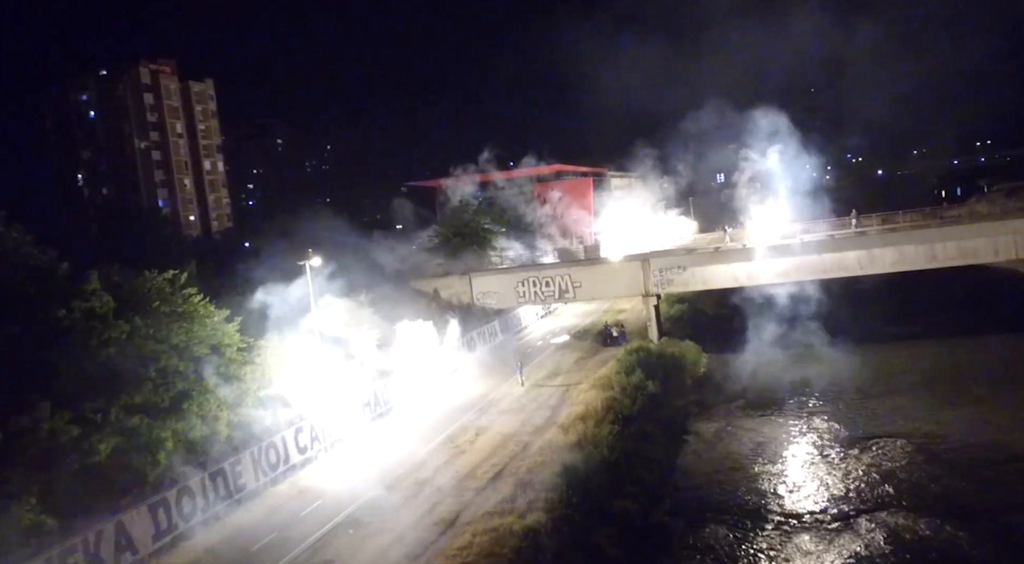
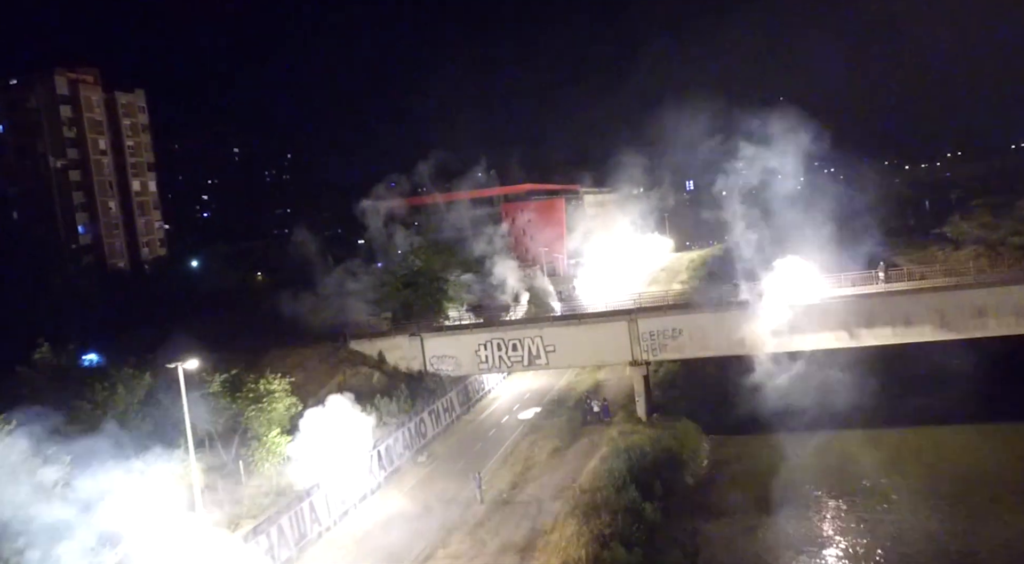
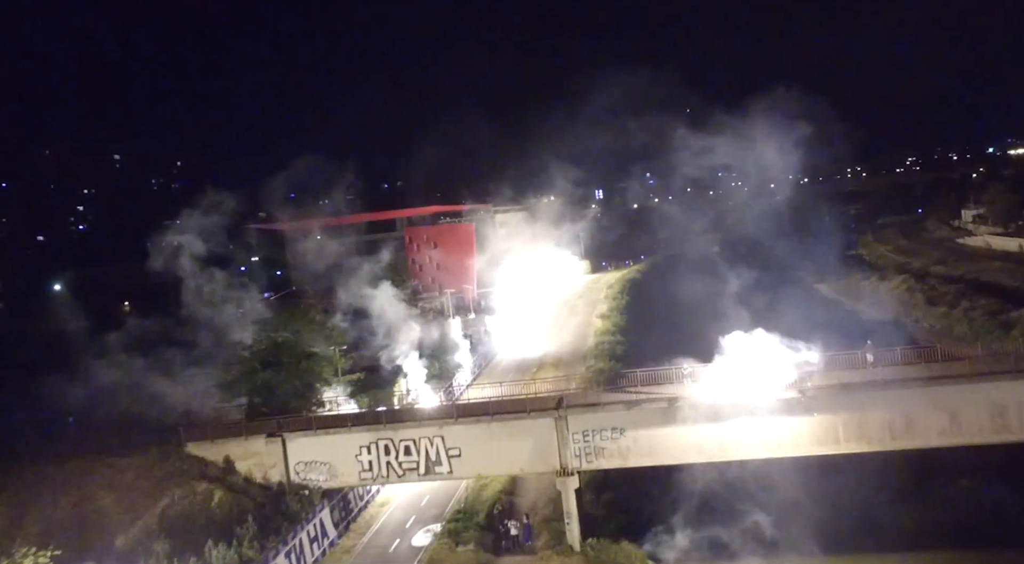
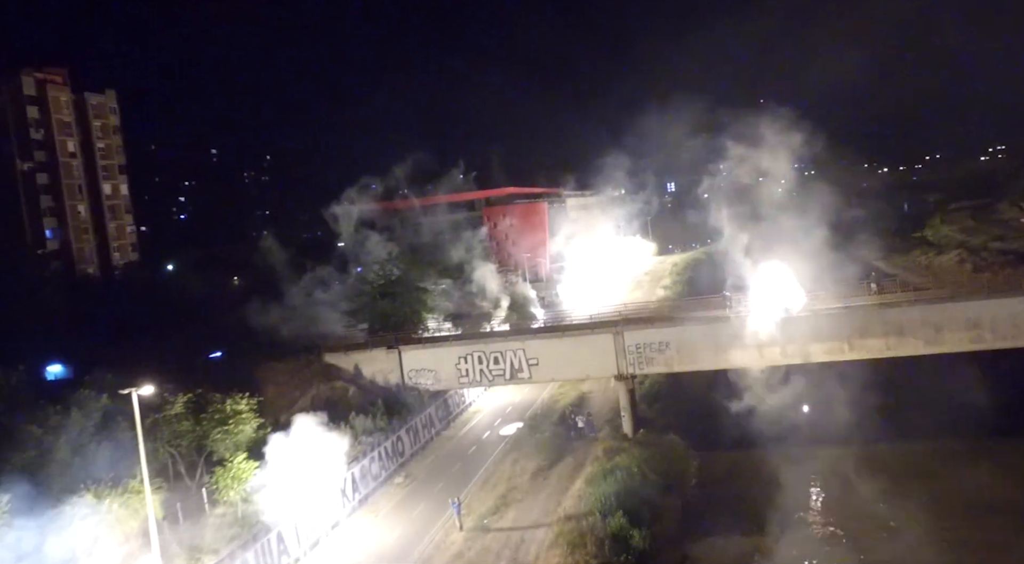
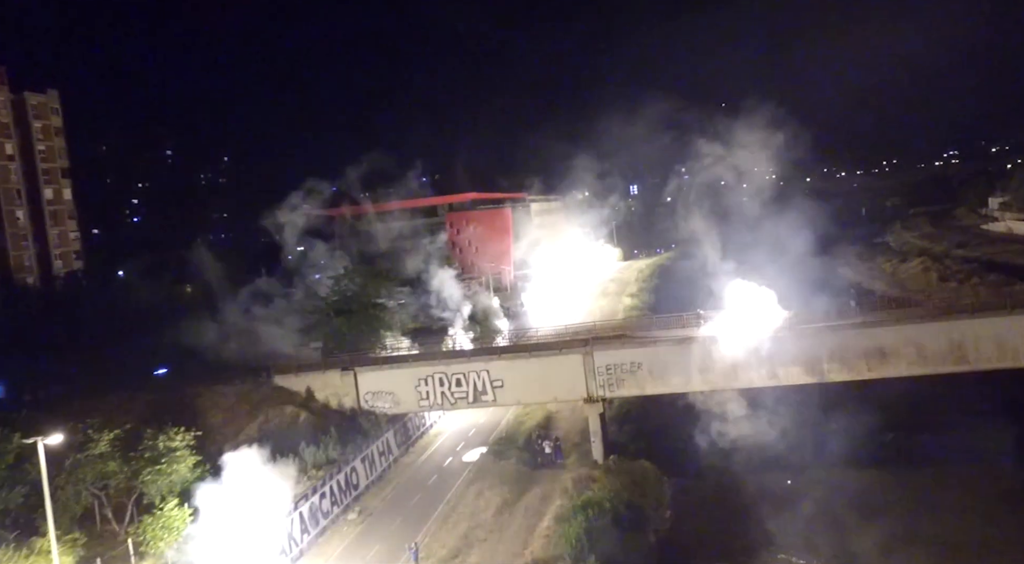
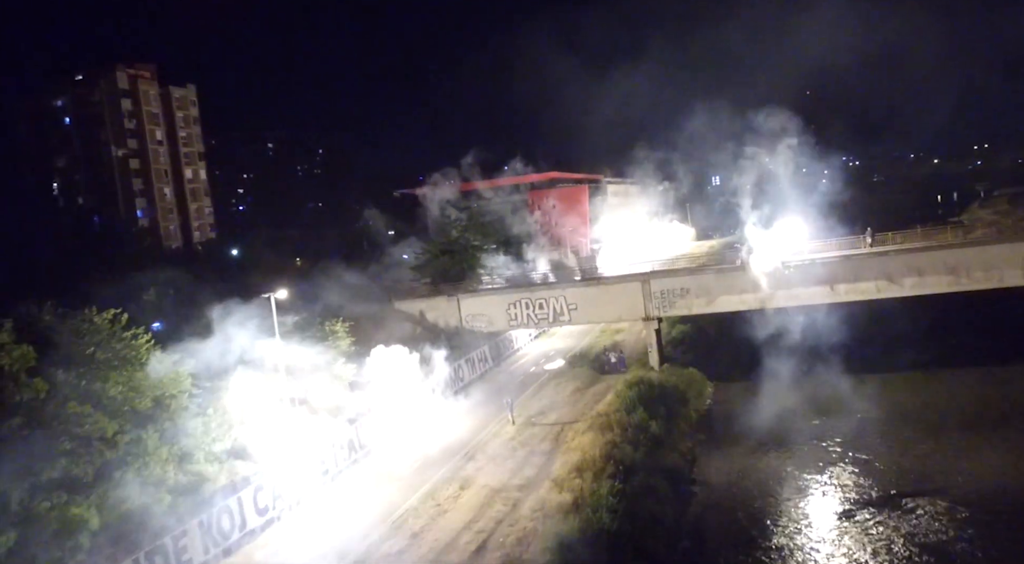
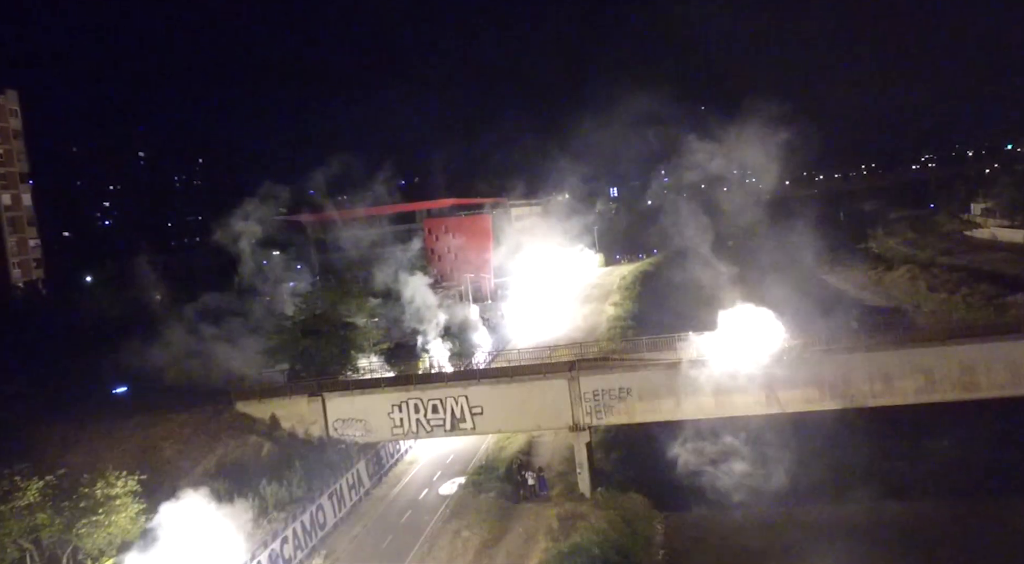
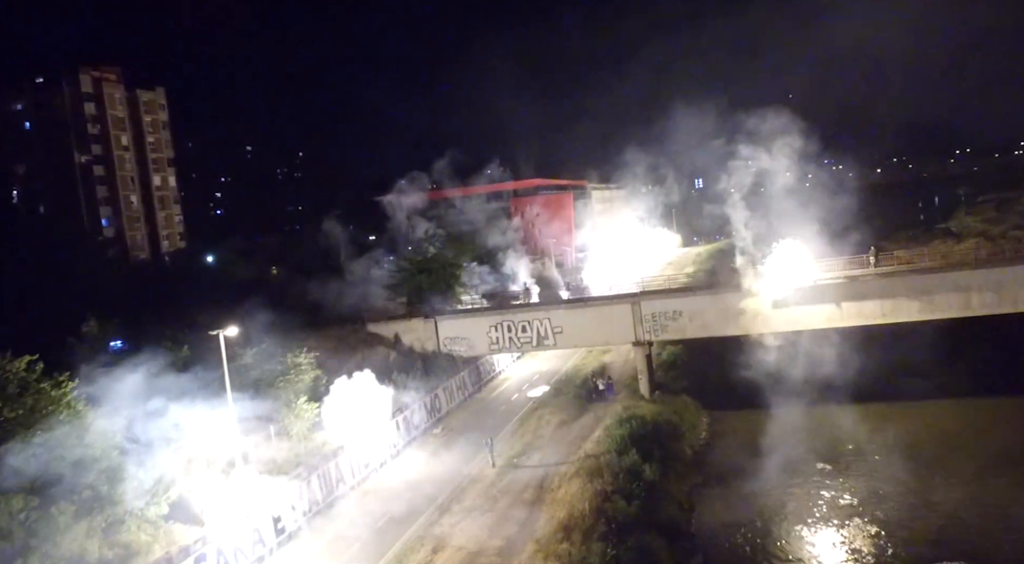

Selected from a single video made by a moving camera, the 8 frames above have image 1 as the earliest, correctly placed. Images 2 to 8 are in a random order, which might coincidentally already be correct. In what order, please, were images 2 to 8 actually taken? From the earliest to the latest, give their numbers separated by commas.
6, 8, 2, 4, 5, 7, 3
